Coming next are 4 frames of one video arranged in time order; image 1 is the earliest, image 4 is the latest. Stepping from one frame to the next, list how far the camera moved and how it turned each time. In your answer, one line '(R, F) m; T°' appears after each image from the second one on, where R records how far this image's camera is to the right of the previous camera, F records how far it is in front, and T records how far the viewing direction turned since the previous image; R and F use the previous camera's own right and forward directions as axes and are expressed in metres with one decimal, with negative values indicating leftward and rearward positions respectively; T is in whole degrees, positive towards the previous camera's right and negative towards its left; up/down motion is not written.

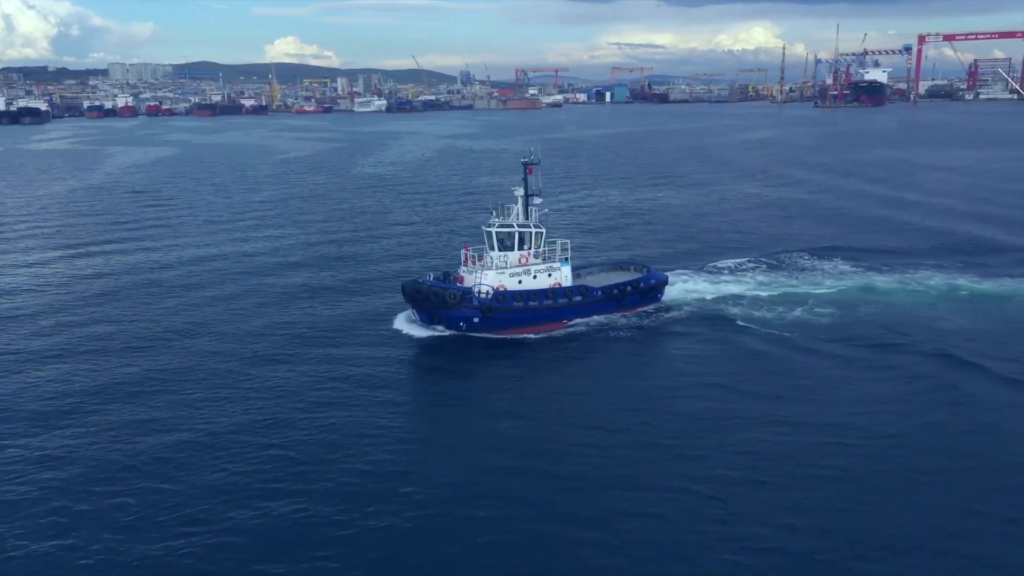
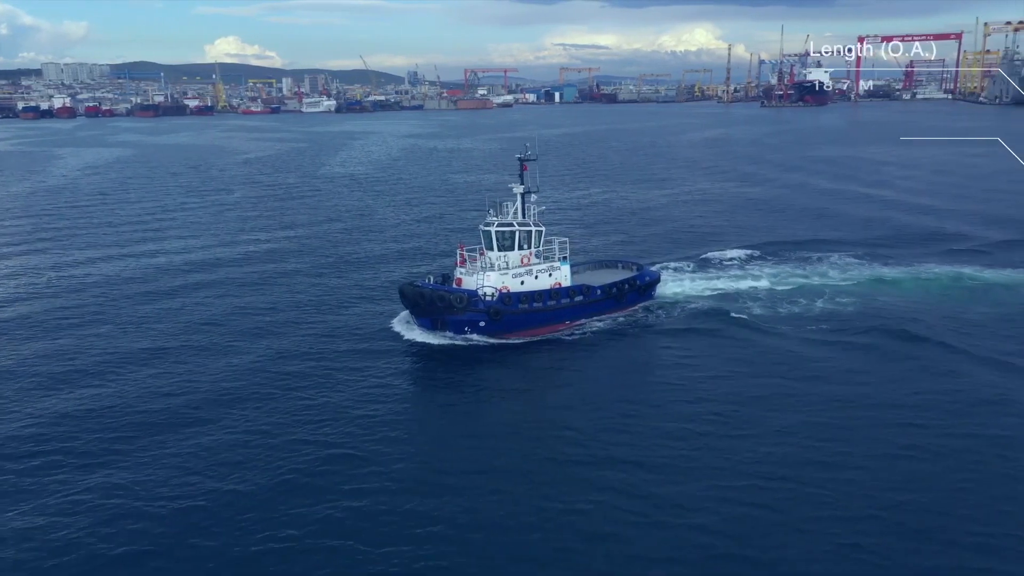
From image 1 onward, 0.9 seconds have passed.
(-1.1, +0.3) m; +2°
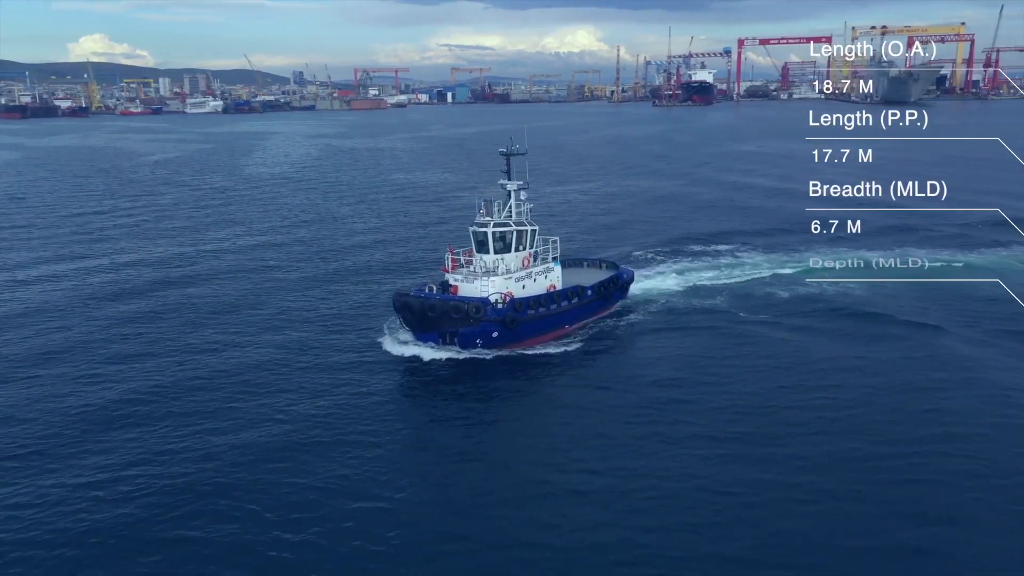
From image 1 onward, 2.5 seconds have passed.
(-2.0, +0.7) m; +4°
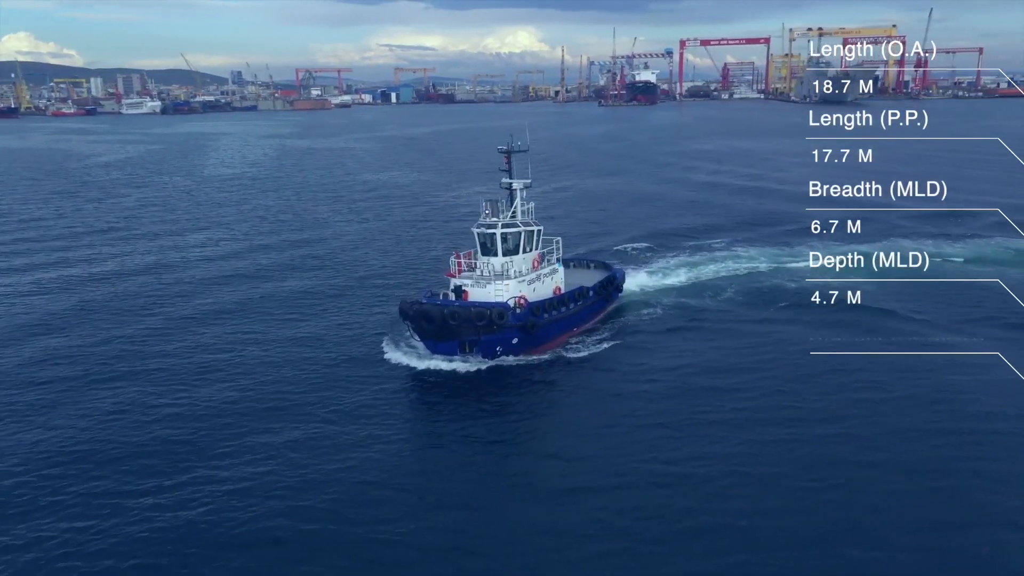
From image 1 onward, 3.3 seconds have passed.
(-1.2, +0.7) m; +2°
